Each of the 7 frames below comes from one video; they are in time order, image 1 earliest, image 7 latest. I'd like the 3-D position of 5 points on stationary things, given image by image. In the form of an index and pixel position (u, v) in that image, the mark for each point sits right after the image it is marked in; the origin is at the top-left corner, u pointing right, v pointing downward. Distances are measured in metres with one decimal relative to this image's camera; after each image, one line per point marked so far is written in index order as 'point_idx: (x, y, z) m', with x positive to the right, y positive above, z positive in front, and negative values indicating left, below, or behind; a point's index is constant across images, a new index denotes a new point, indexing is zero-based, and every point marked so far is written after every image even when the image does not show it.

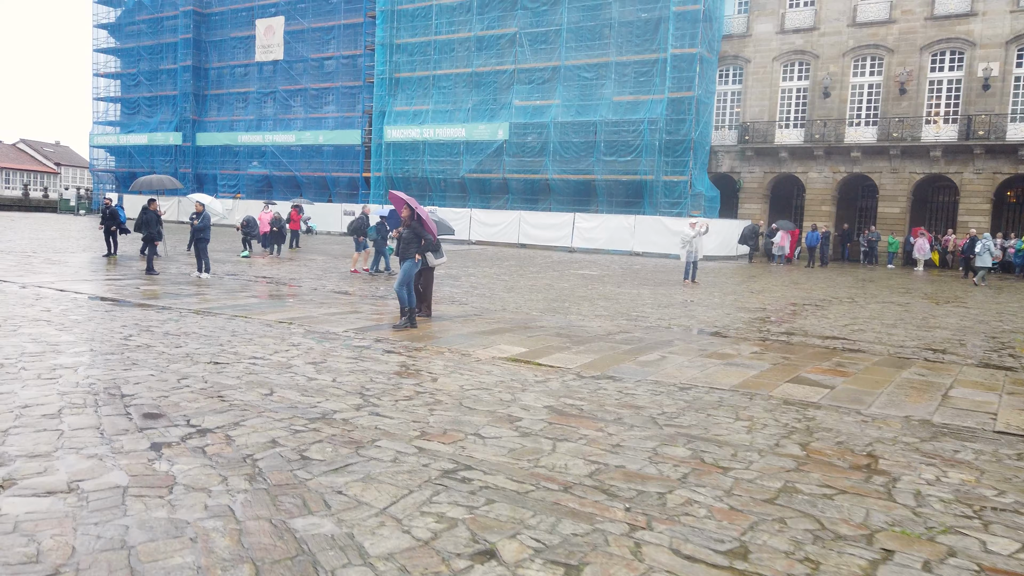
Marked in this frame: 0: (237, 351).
0: (-2.5, -0.6, +7.0) m
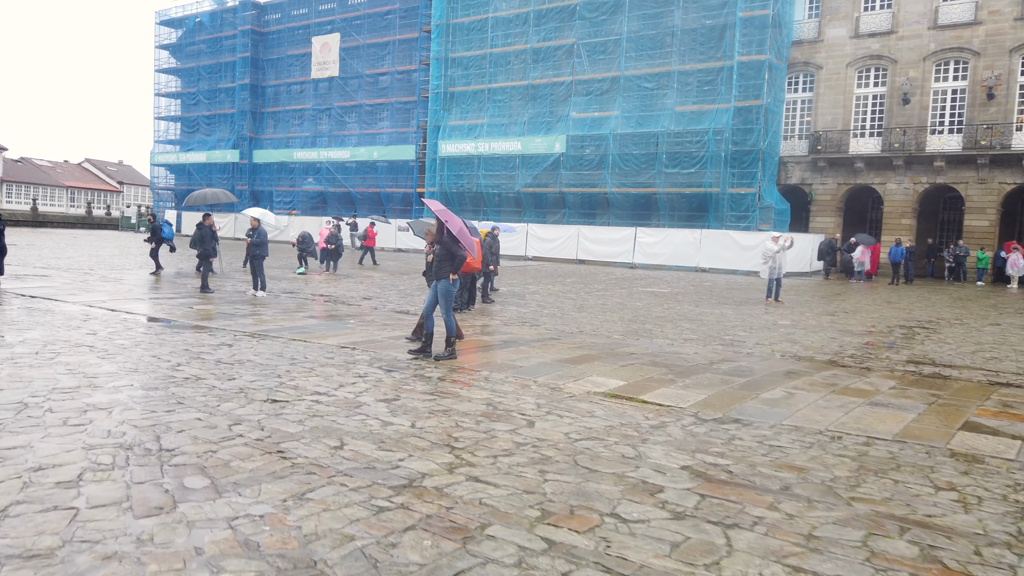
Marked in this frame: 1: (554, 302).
0: (-1.7, -0.8, +6.1) m
1: (+0.9, -0.3, +16.1) m
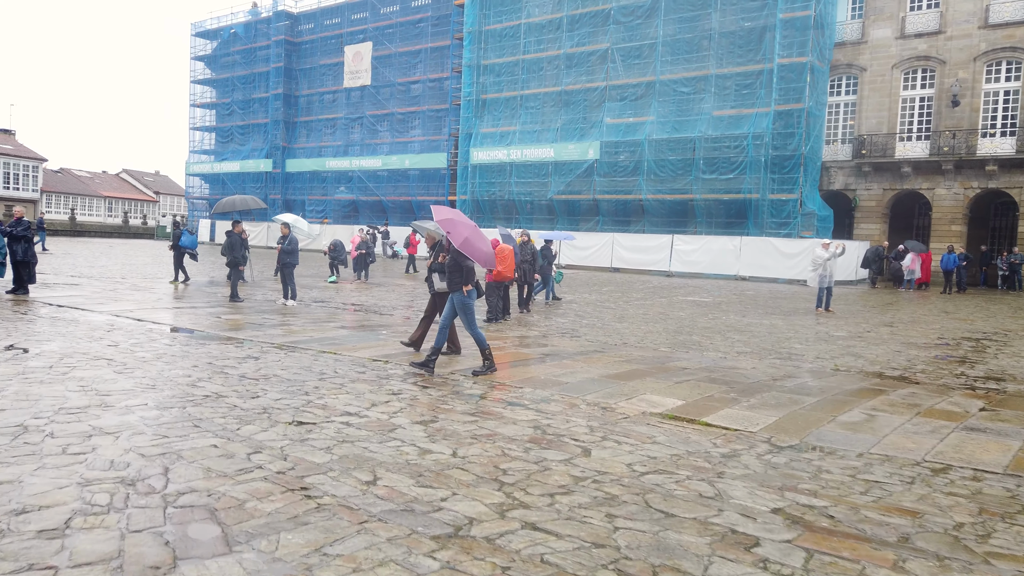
0: (-1.3, -0.9, +5.5) m
1: (+1.6, -0.5, +15.4) m
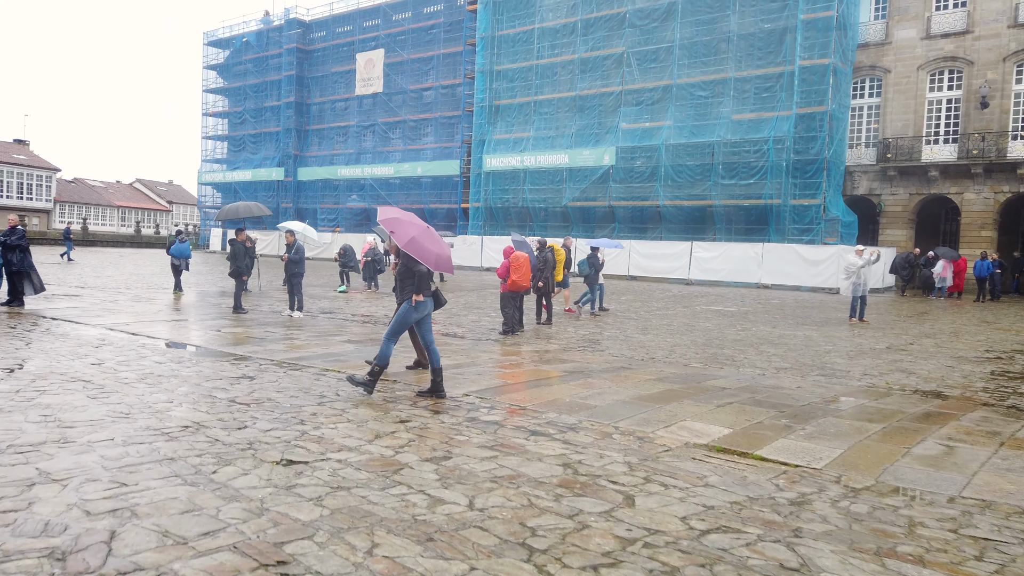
0: (-1.2, -0.9, +4.8) m
1: (+2.0, -0.7, +14.7) m
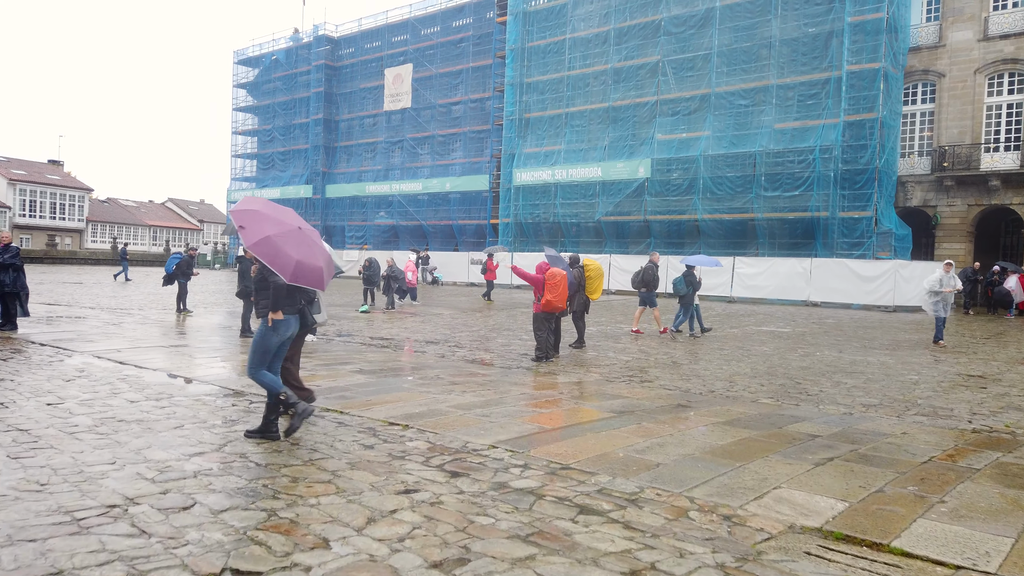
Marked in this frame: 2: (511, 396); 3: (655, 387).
0: (-1.0, -1.1, +3.5) m
1: (+2.6, -1.0, +13.2) m
2: (0.0, -1.0, +7.4) m
3: (+1.6, -1.1, +8.5) m
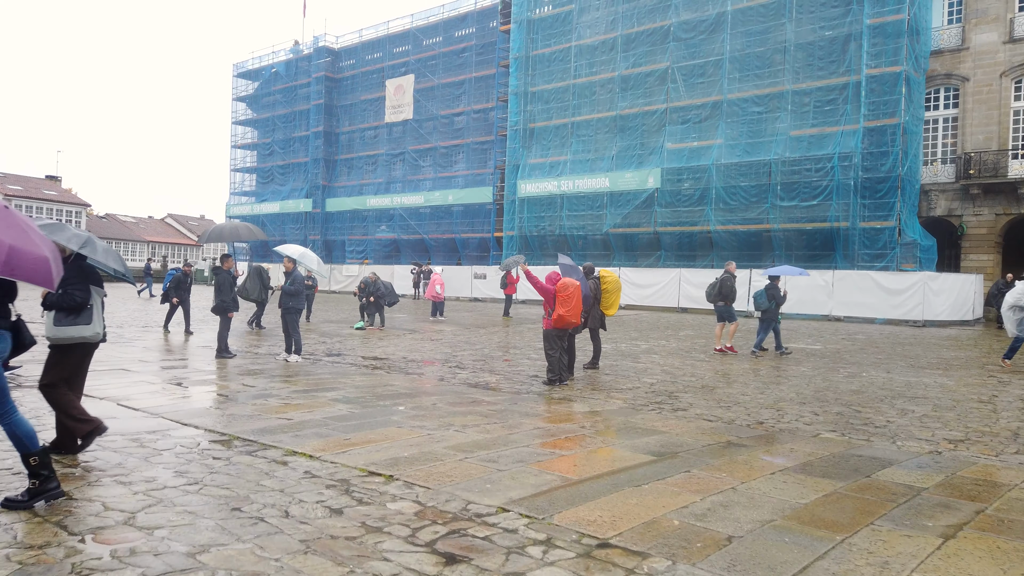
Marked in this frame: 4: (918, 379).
0: (-0.9, -1.1, +2.1) m
1: (+2.7, -1.2, +11.9) m
2: (+0.1, -1.1, +6.1) m
3: (+1.7, -1.2, +7.2) m
4: (+5.6, -1.3, +10.5) m
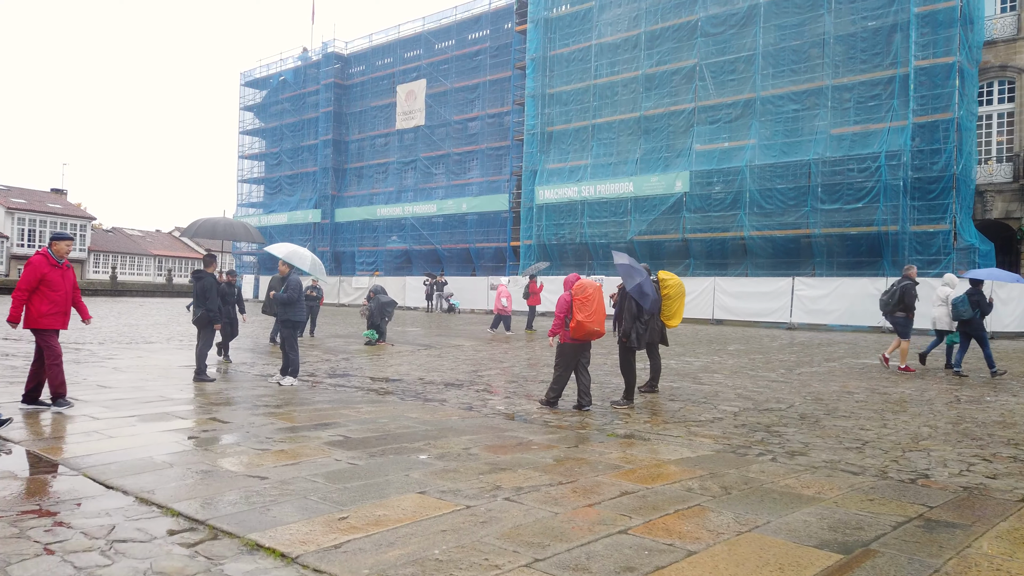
0: (-0.5, -1.0, +0.1) m
1: (+3.2, -1.3, +9.8) m
2: (+0.5, -1.1, +4.1) m
3: (+2.1, -1.2, +5.1) m
4: (+6.1, -1.3, +8.4) m
